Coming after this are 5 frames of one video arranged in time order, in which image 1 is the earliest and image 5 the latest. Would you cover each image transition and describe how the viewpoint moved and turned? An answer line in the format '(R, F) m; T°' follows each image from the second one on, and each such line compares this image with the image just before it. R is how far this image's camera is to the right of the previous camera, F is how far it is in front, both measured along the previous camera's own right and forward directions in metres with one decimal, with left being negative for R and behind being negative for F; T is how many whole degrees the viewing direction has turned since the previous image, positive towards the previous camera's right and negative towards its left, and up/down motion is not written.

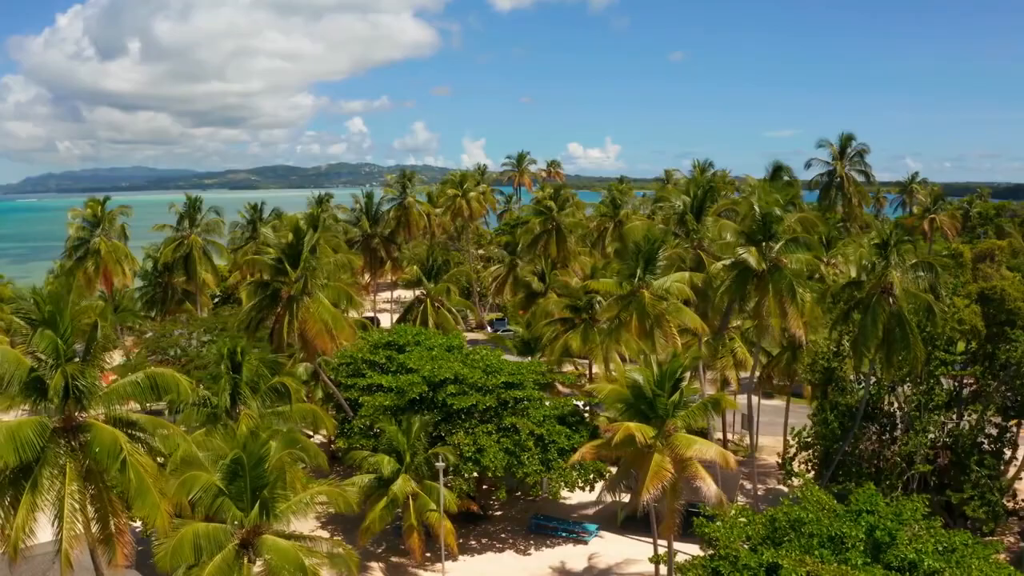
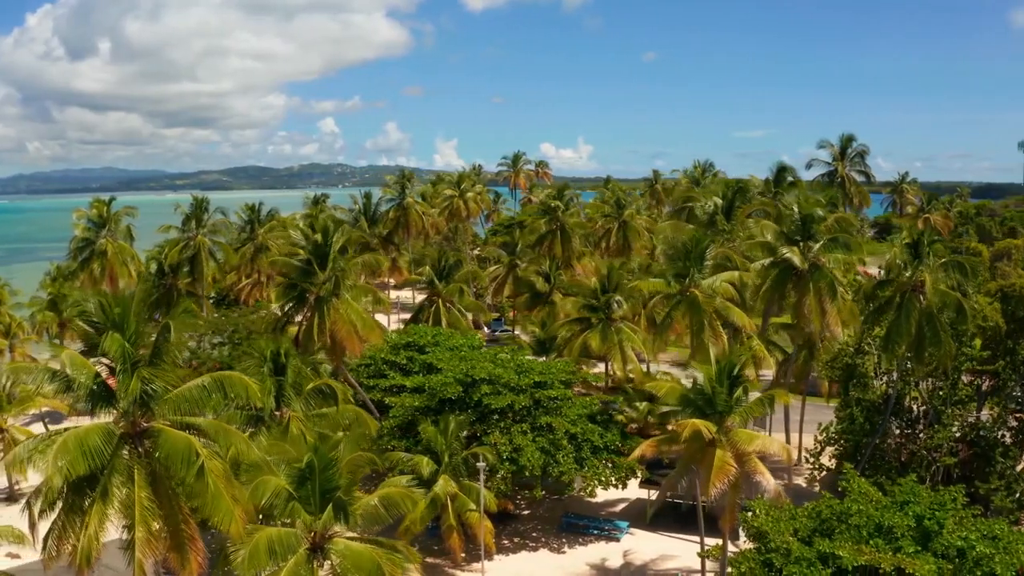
(-1.7, 0.0) m; +2°
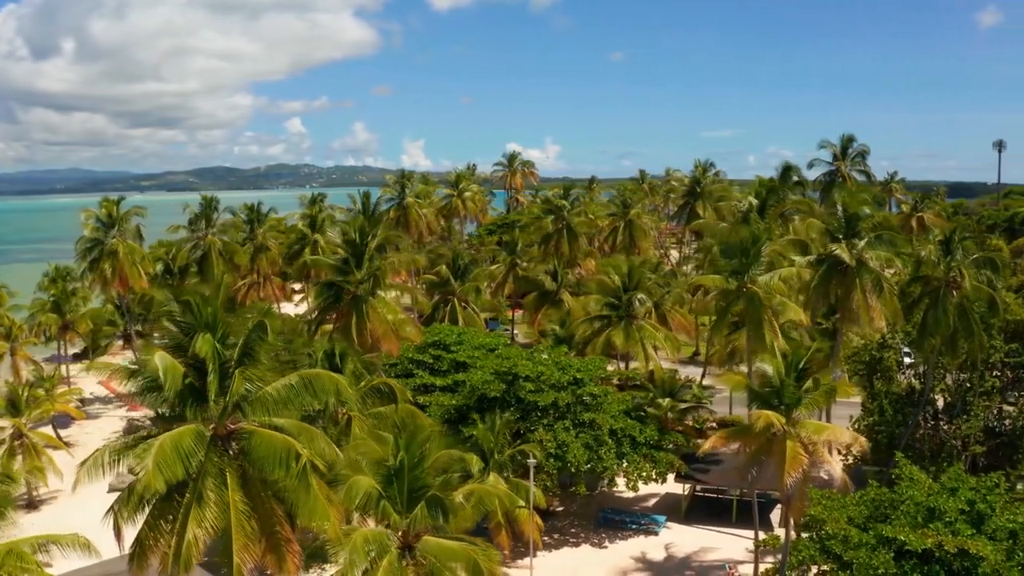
(-2.1, -0.1) m; +2°
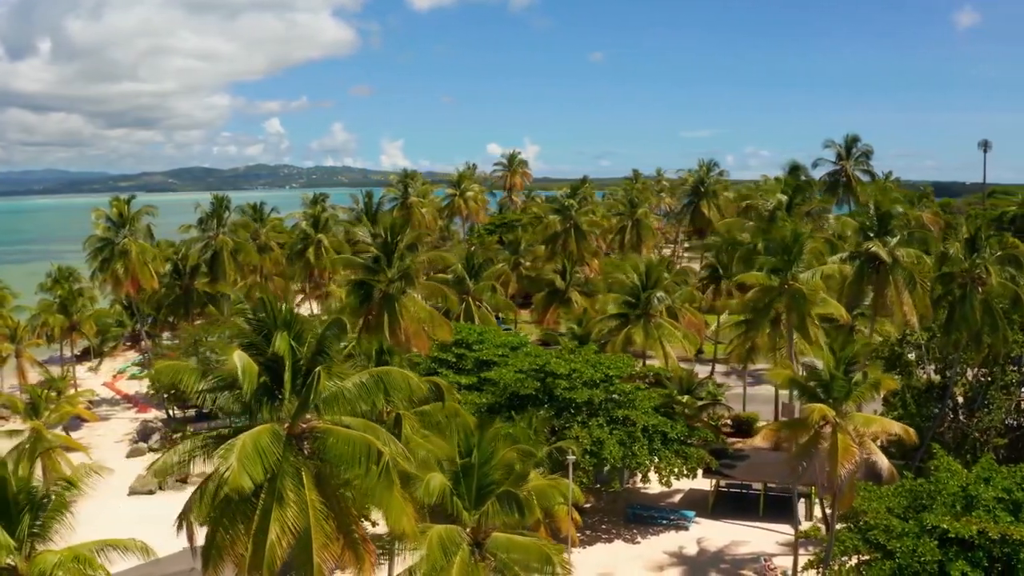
(-1.6, -0.1) m; +1°
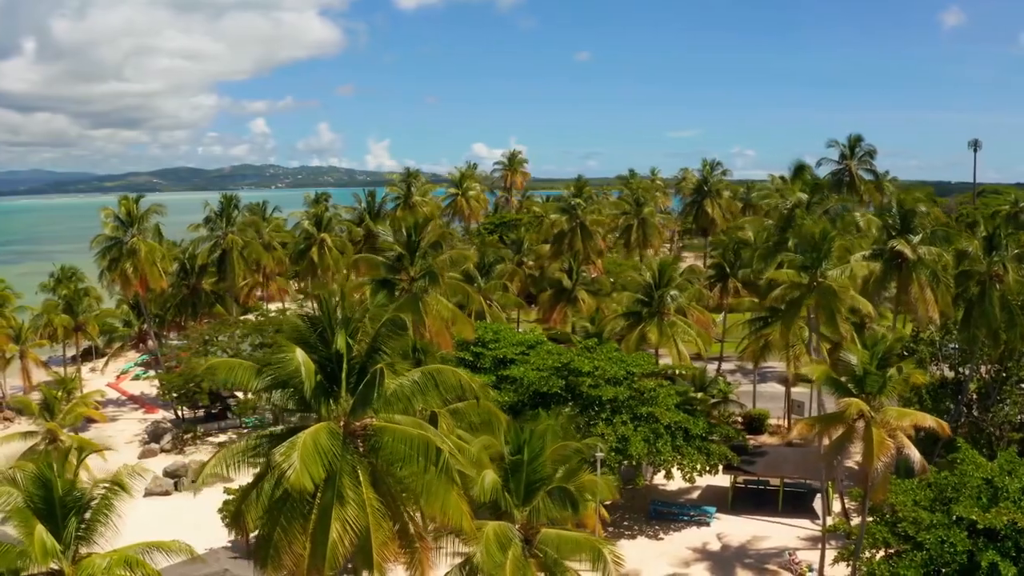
(-1.1, -0.1) m; +1°
